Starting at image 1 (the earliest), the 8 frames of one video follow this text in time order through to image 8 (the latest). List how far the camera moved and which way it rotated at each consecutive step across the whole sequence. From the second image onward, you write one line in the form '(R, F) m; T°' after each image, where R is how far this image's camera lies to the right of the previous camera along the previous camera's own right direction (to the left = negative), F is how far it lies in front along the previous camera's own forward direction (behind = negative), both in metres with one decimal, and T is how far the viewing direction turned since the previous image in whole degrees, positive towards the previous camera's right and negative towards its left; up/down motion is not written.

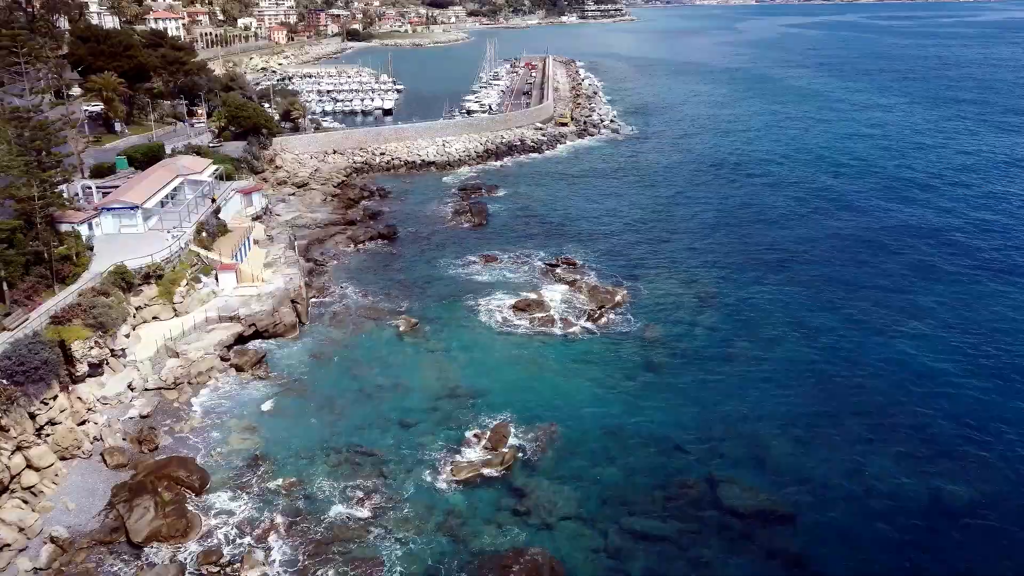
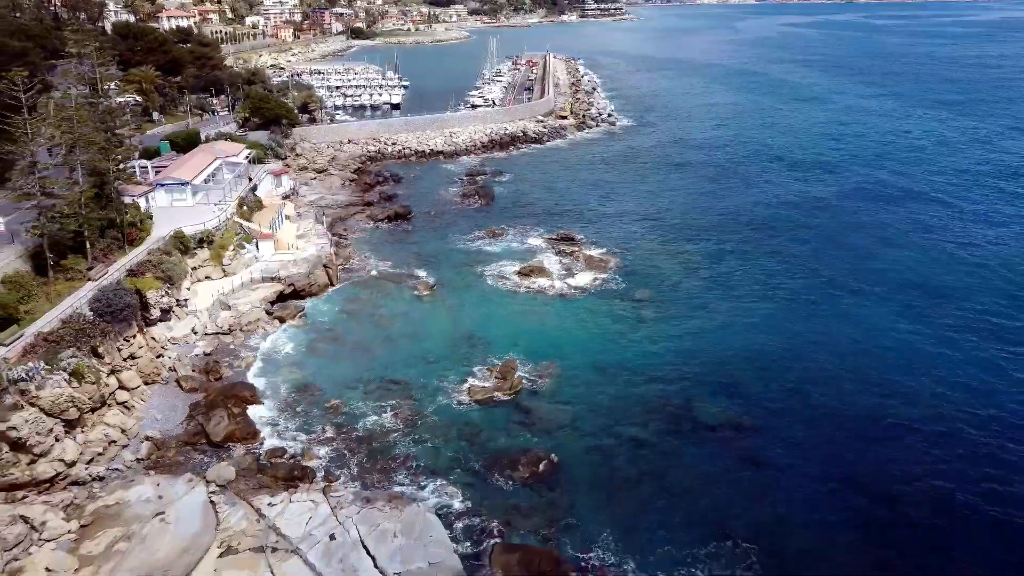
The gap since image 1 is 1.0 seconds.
(-0.3, -5.9) m; 0°
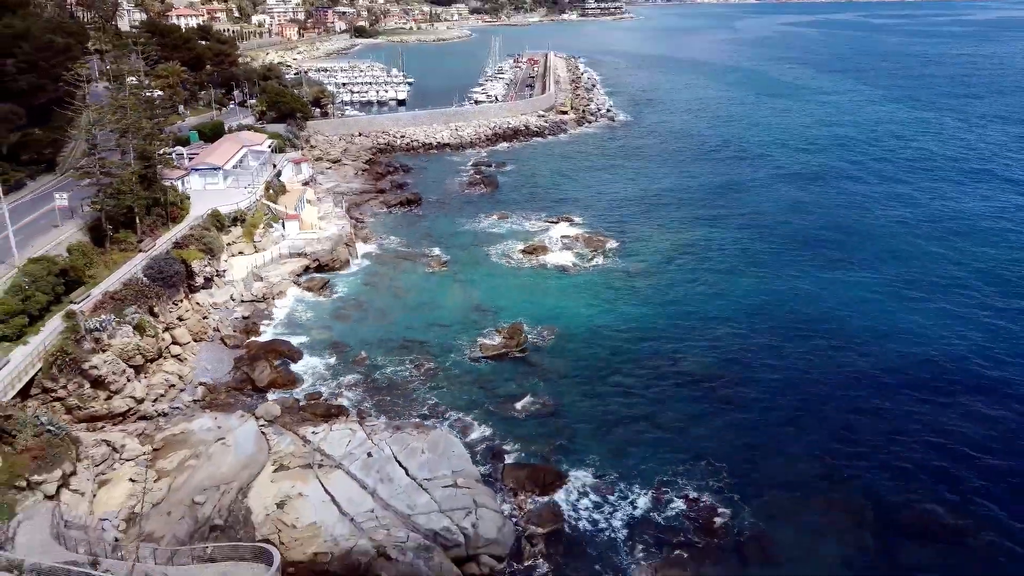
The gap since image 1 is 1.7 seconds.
(-0.3, -4.5) m; 0°
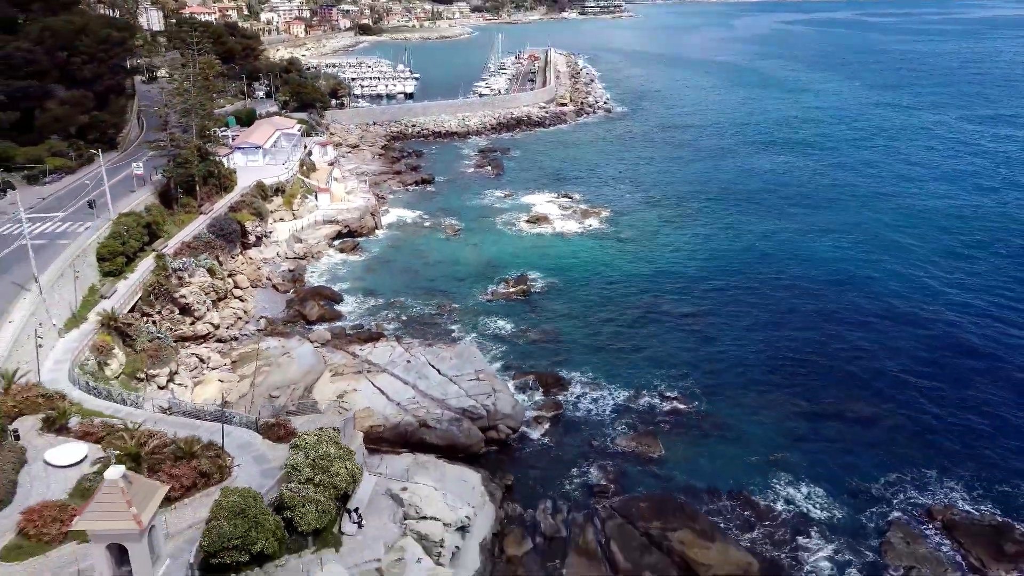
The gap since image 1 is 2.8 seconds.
(-0.4, -7.4) m; 0°
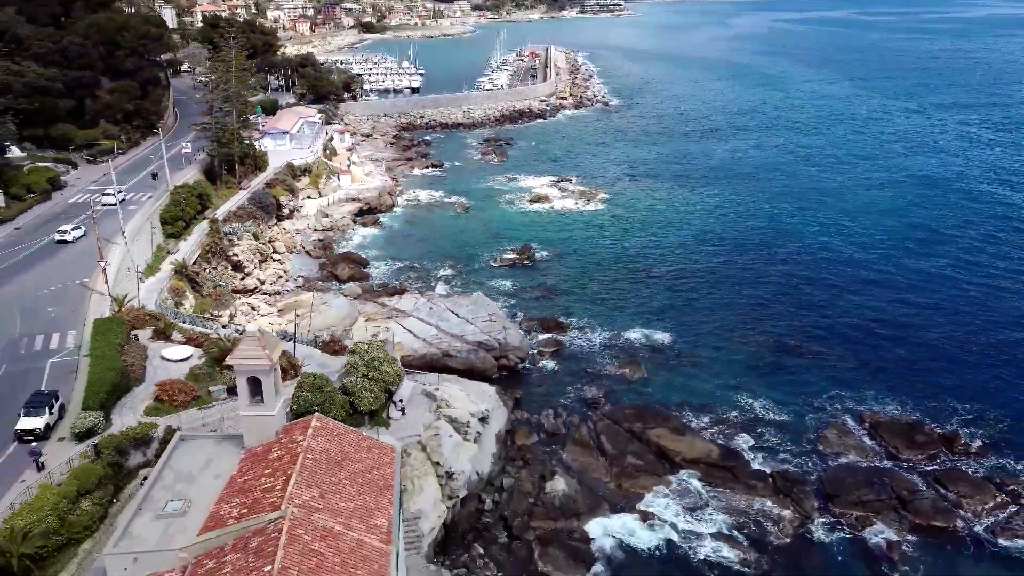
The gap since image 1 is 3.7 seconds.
(-0.4, -6.3) m; 0°
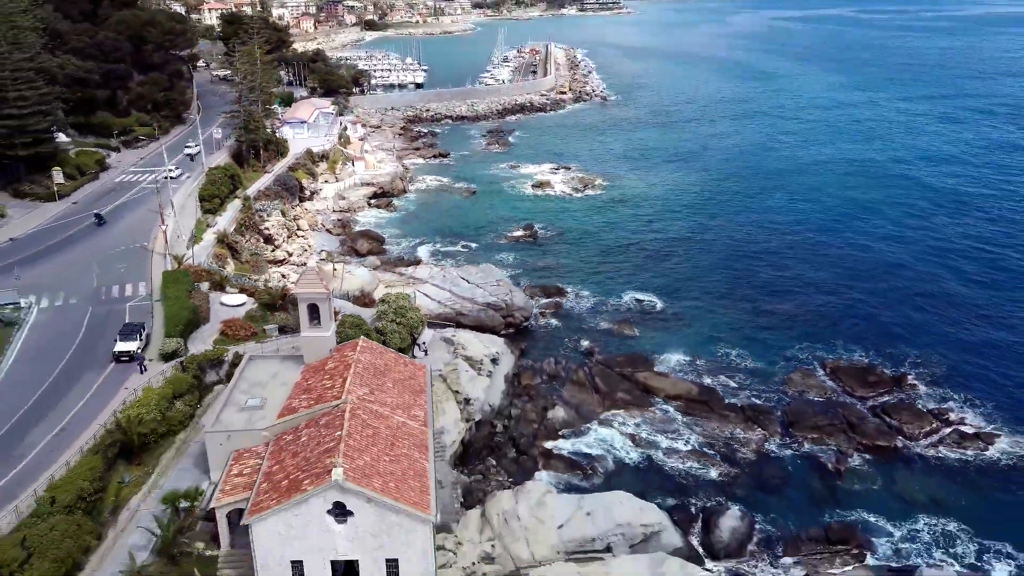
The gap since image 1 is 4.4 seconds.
(-0.3, -4.8) m; 0°
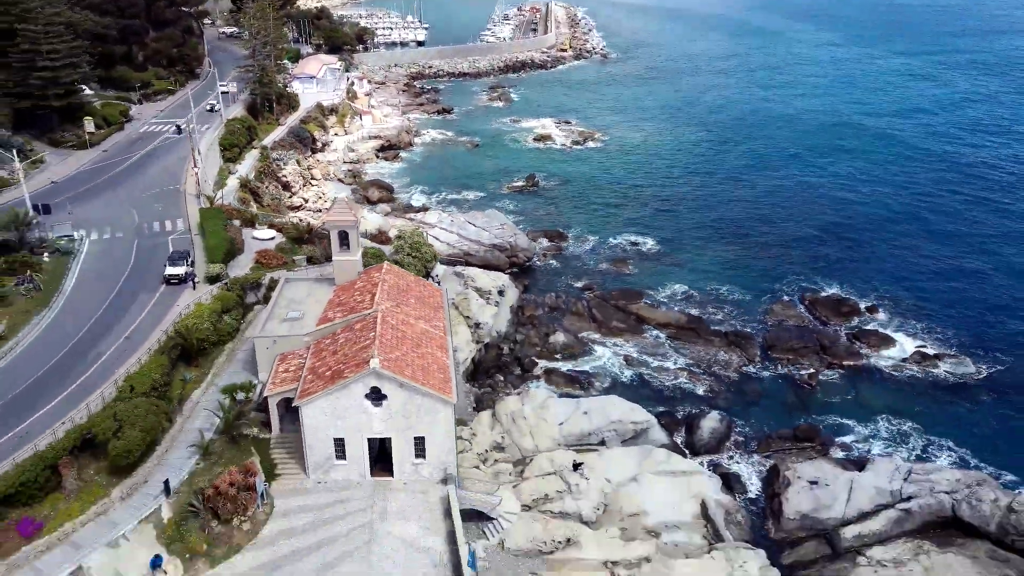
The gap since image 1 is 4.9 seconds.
(-0.3, -3.3) m; 0°
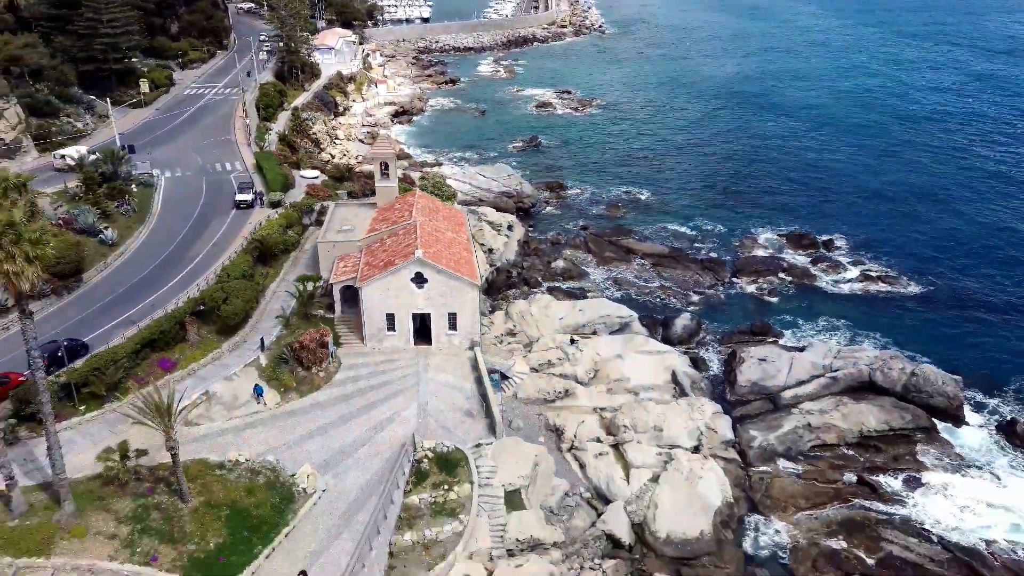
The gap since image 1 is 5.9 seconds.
(-0.4, -6.6) m; 0°
